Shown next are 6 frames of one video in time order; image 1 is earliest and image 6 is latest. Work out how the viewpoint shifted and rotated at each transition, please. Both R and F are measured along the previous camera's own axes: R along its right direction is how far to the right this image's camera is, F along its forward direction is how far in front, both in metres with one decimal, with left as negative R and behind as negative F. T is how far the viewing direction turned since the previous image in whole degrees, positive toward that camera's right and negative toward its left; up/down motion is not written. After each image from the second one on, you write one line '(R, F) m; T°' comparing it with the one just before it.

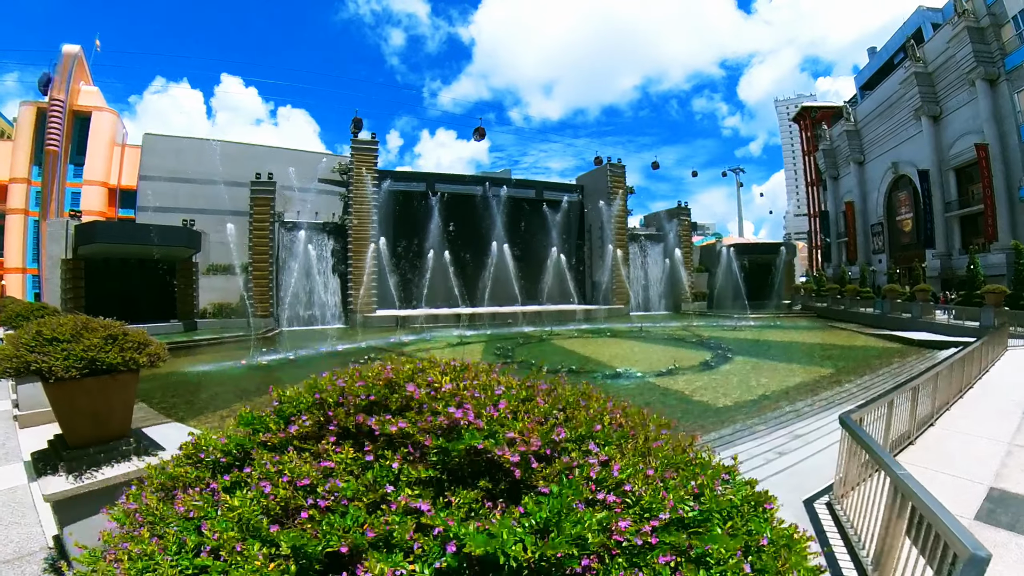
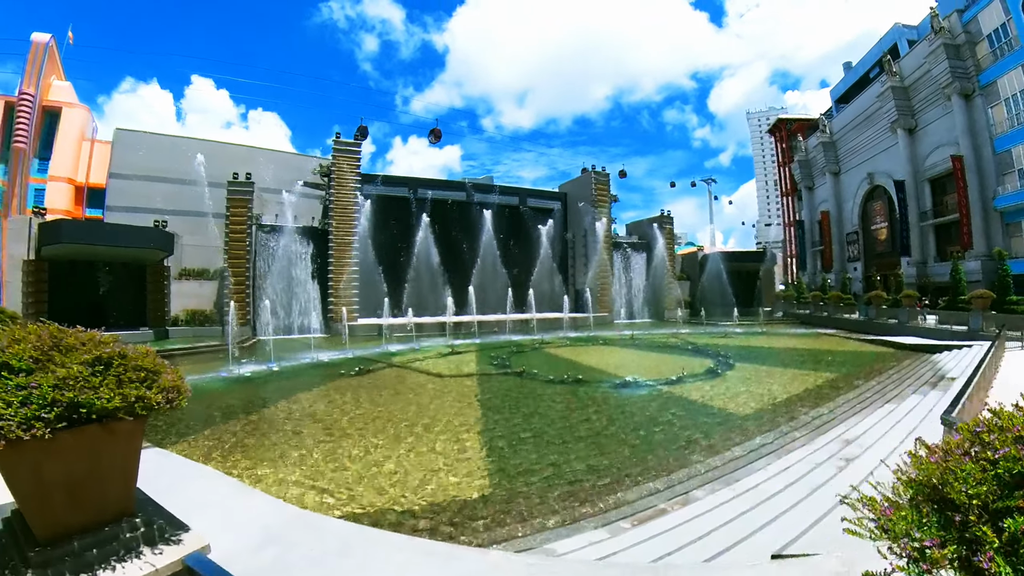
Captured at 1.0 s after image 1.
(-0.7, +0.5) m; +3°
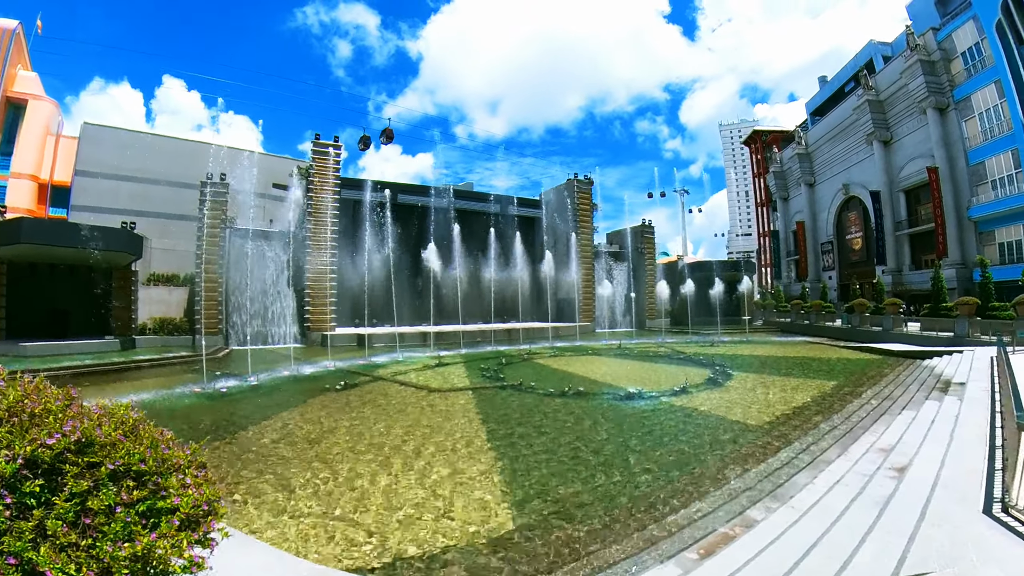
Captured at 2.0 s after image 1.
(-0.7, +0.5) m; +3°
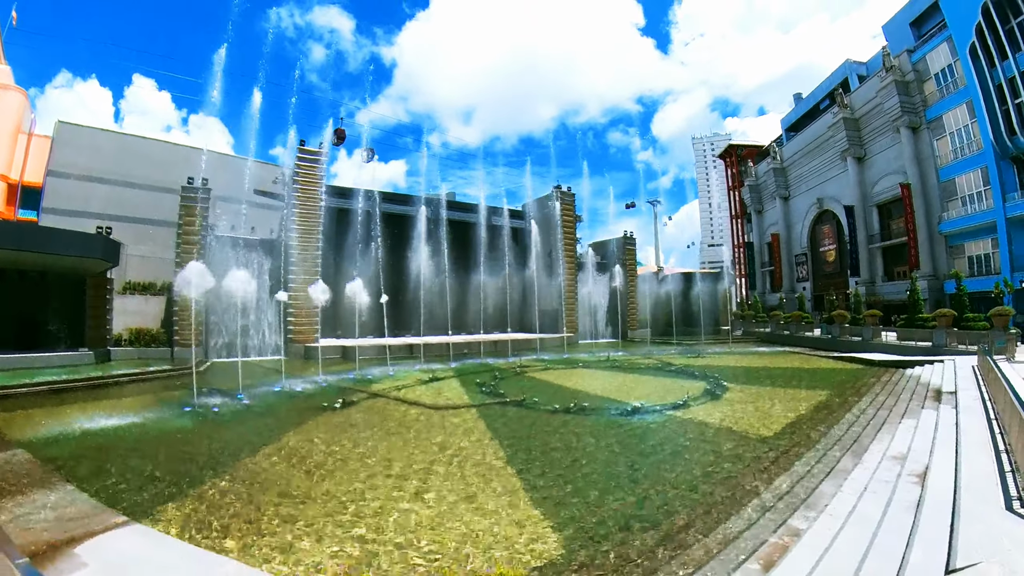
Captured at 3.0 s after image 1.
(-0.7, +0.2) m; +3°
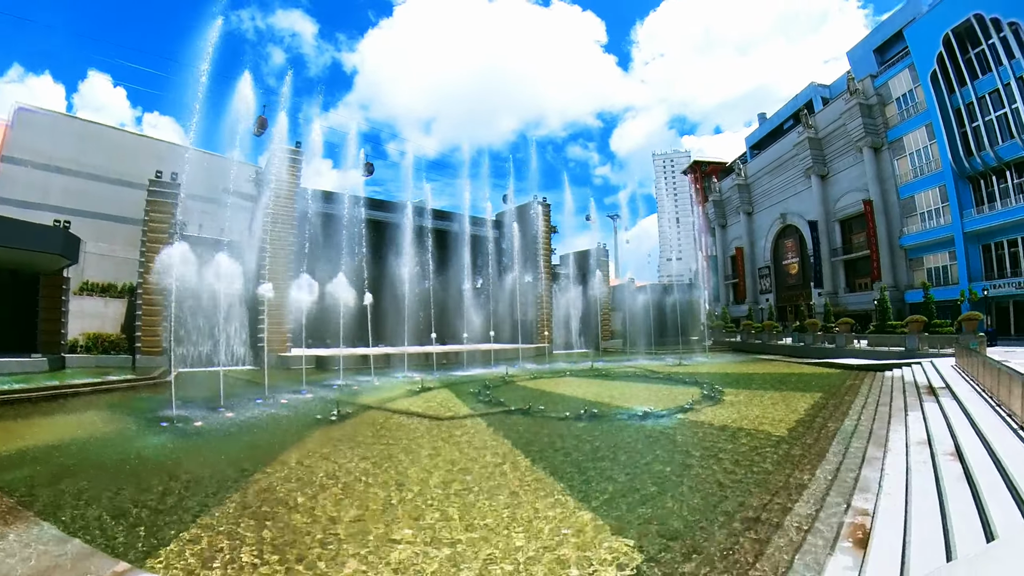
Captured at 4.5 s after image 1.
(-1.1, +0.4) m; +5°
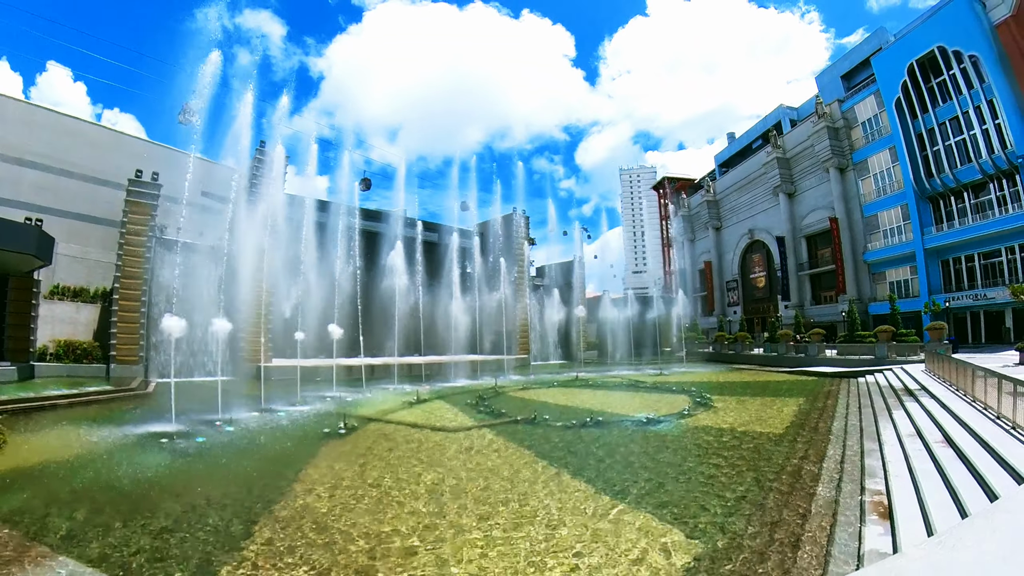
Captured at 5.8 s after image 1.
(-1.0, 0.0) m; +4°
